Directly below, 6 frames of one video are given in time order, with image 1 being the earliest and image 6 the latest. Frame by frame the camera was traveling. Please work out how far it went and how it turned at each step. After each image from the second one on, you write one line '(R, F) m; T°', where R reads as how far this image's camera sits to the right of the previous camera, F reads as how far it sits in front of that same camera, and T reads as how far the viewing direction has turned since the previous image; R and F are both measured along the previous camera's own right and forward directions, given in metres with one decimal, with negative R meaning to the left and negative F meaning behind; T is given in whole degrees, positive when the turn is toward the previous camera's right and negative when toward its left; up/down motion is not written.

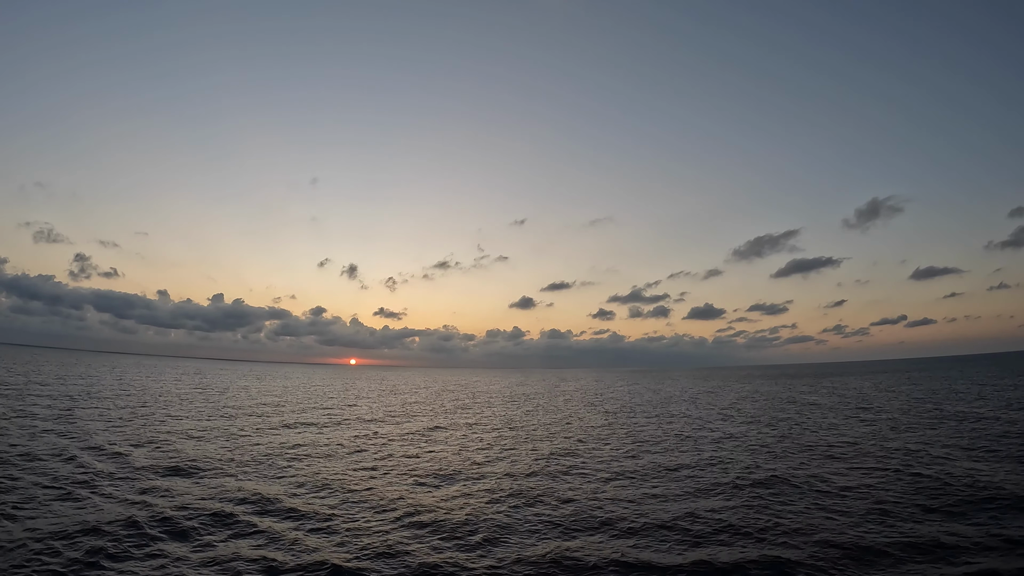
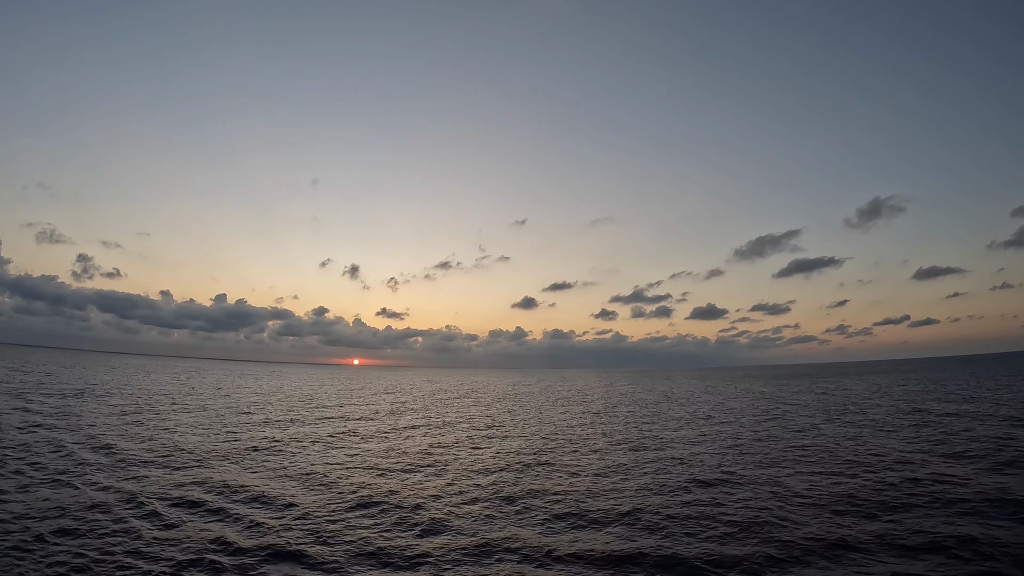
(+2.1, +0.3) m; 0°
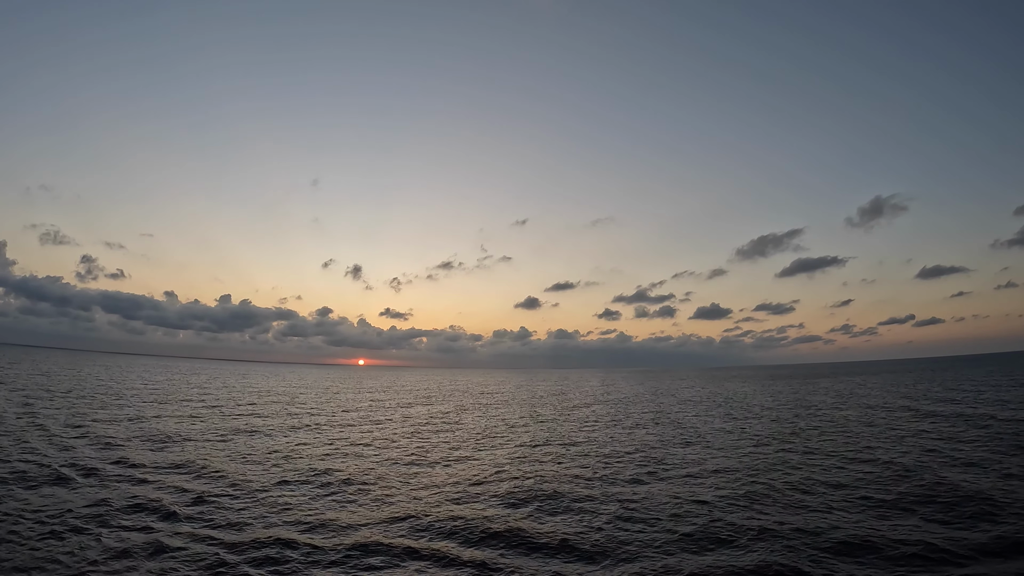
(+3.9, +0.4) m; 0°
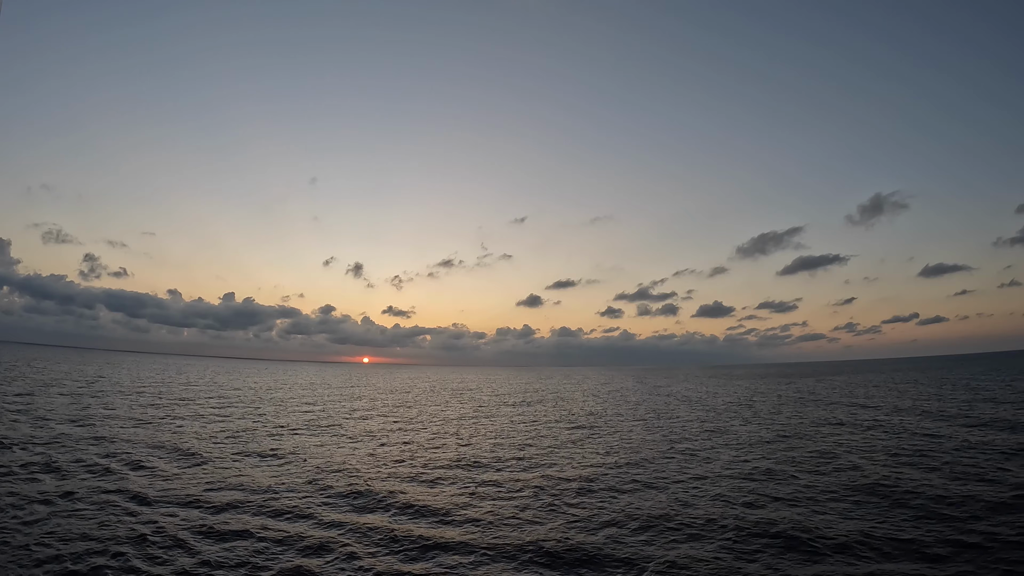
(+4.1, +0.2) m; 0°
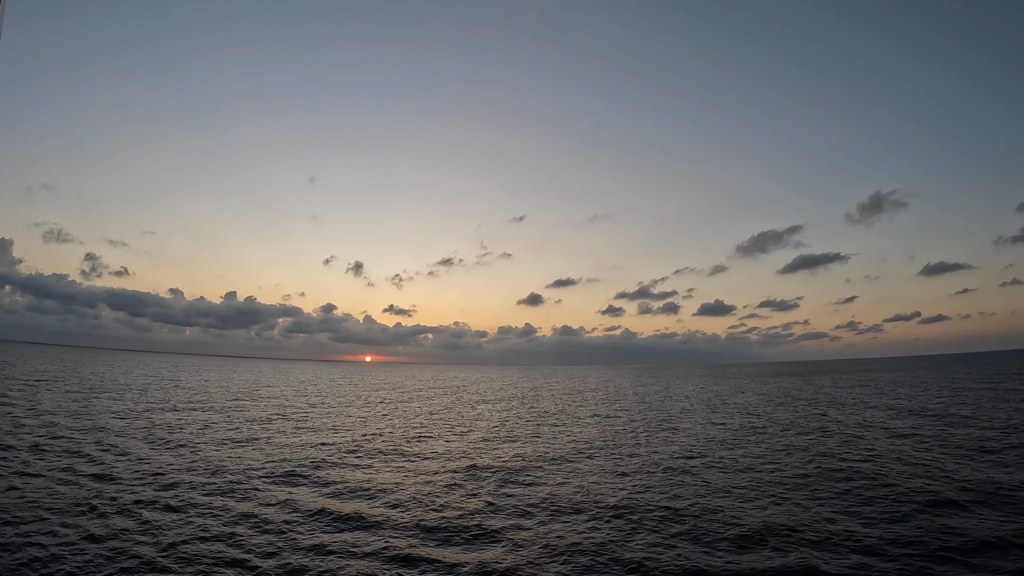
(+2.4, 0.0) m; 0°
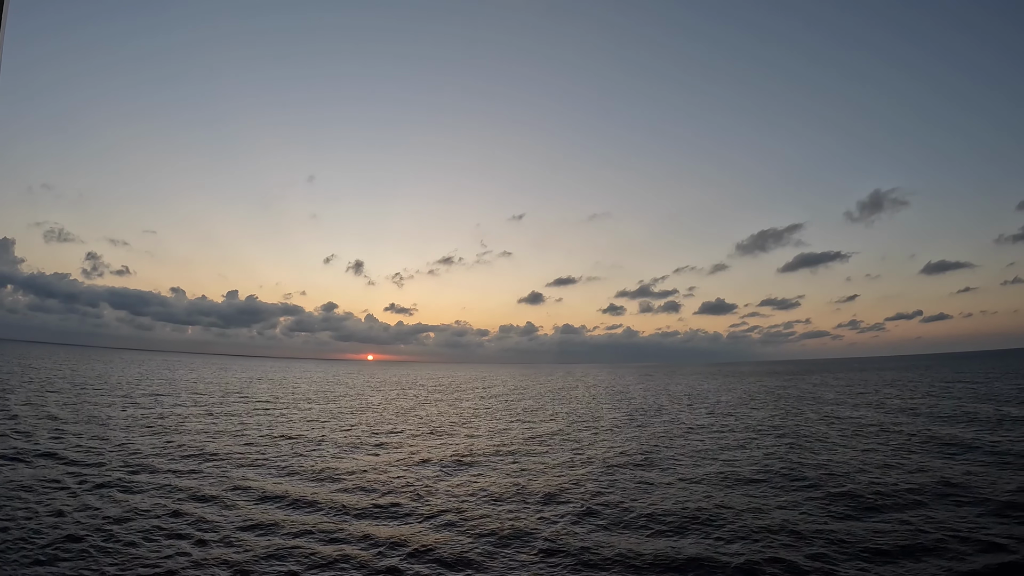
(+2.1, 0.0) m; 0°
